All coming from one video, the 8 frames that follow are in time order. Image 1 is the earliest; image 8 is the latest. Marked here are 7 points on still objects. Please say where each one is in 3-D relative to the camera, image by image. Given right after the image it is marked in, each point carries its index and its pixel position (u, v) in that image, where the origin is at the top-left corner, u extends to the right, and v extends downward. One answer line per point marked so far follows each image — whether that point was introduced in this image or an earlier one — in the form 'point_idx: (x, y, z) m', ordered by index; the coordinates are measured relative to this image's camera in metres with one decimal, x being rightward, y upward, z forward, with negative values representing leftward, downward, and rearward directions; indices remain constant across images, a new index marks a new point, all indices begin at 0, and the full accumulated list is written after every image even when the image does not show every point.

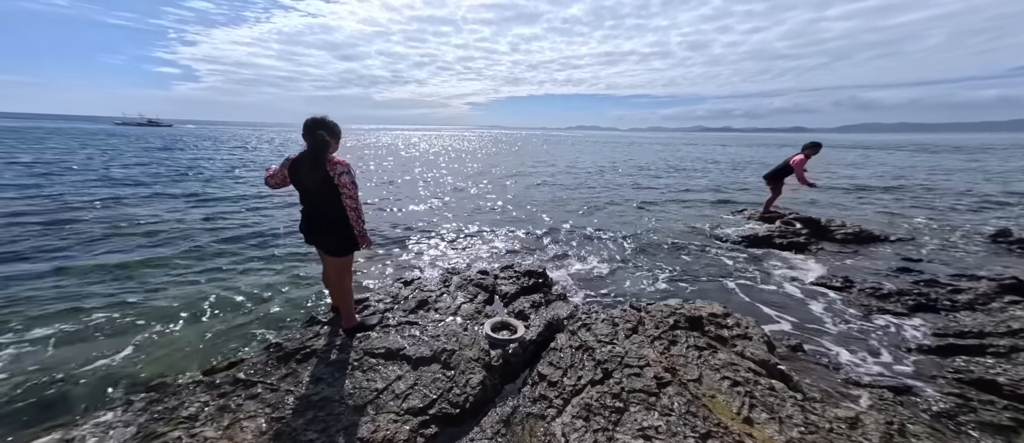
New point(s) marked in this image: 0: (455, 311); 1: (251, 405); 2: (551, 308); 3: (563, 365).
0: (-0.7, -1.0, +3.5) m
1: (-2.0, -1.5, +2.6) m
2: (+0.5, -1.0, +3.8) m
3: (+0.5, -1.3, +2.8) m
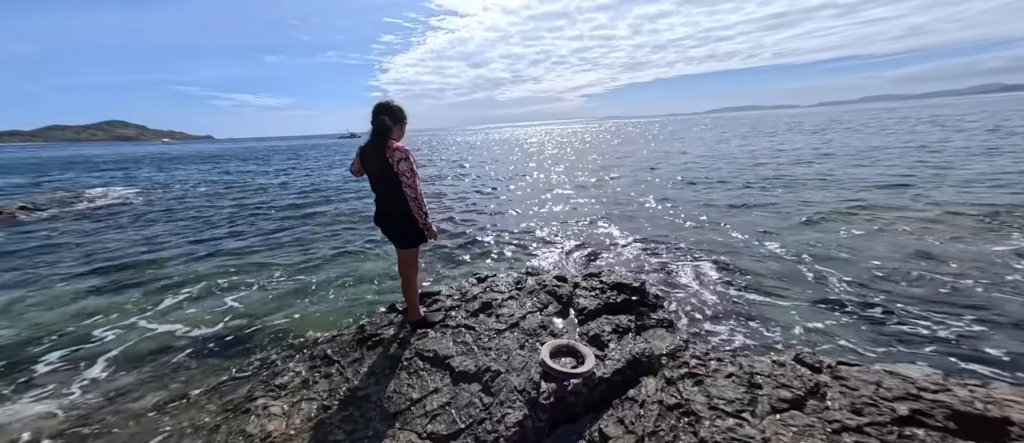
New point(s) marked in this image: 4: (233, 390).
0: (0.0, -1.0, +3.1) m
1: (-1.6, -1.4, +2.7) m
2: (+1.2, -1.1, +2.9) m
3: (+0.8, -1.3, +2.0) m
4: (-2.6, -1.6, +3.0) m
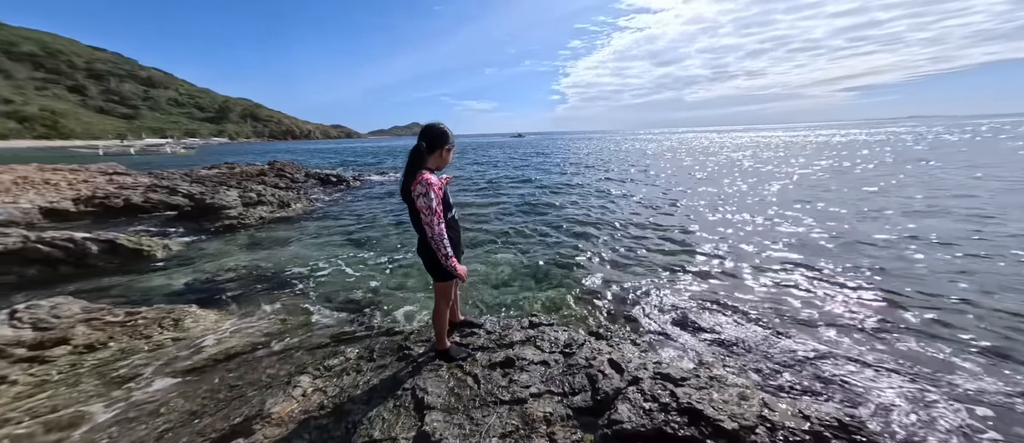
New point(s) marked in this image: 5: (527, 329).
0: (+0.1, -1.4, +2.5) m
1: (-1.6, -1.5, +3.0) m
2: (+1.0, -1.7, +1.8) m
3: (+0.1, -1.8, +1.2) m
4: (-2.3, -1.6, +3.8) m
5: (+0.2, -1.2, +3.6) m
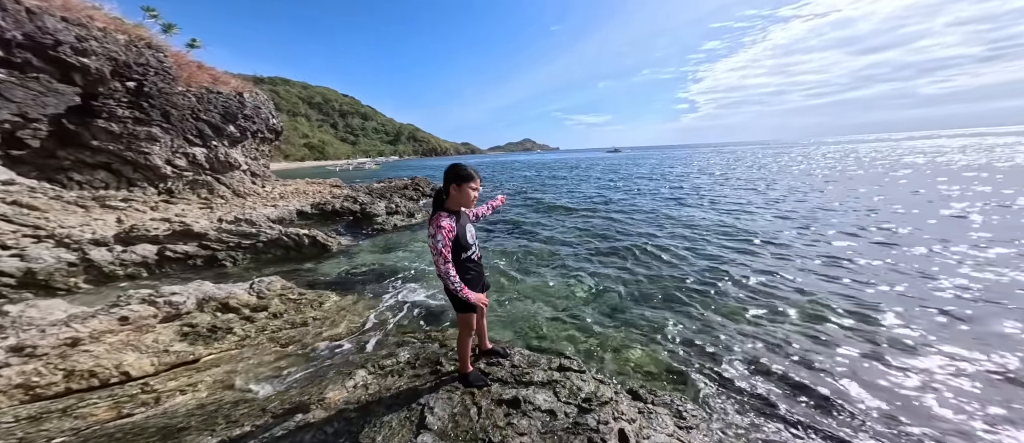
0: (0.0, -1.7, +2.5) m
1: (-1.4, -1.8, +3.6) m
2: (+0.5, -2.0, +1.5) m
3: (-0.5, -2.1, +1.3) m
4: (-1.8, -1.8, +4.6) m
5: (+0.4, -1.6, +3.5) m
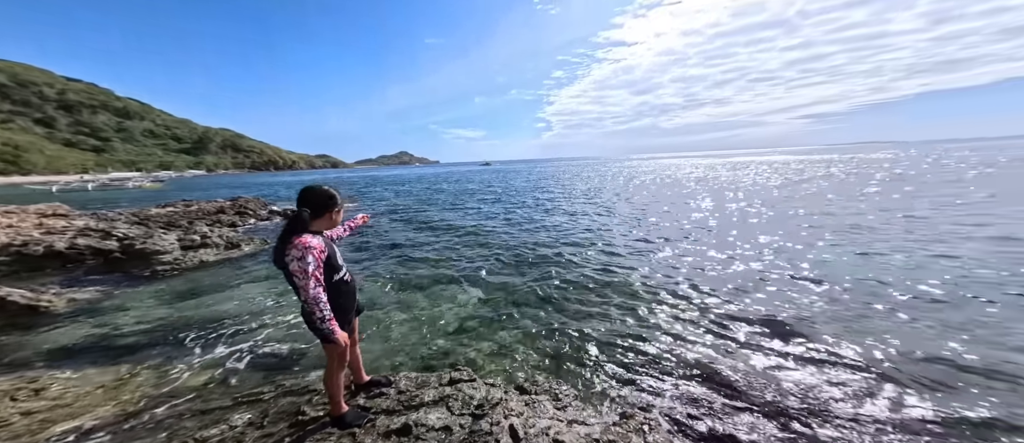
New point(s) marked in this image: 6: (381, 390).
0: (-0.8, -1.9, +2.3) m
1: (-2.5, -2.0, +2.8) m
2: (+0.1, -2.1, +1.6) m
3: (-0.7, -2.1, +1.0) m
4: (-3.2, -2.2, +3.6) m
5: (-0.7, -1.8, +3.4) m
6: (-1.3, -1.7, +3.3) m
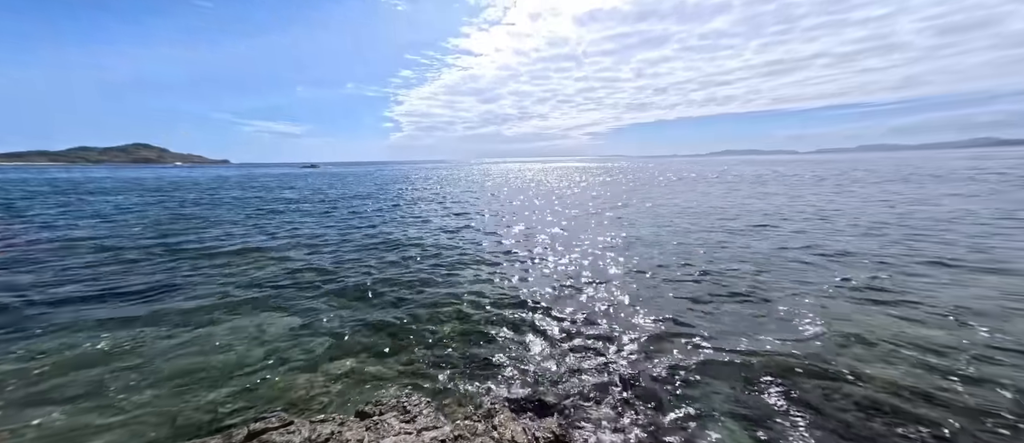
0: (-1.9, -2.0, +1.8) m
1: (-3.6, -2.3, +1.6) m
2: (-0.8, -2.2, +1.5) m
3: (-1.3, -2.3, +0.7) m
4: (-4.6, -2.5, +2.0) m
5: (-2.3, -1.9, +2.8) m
6: (-2.8, -2.0, +2.5) m
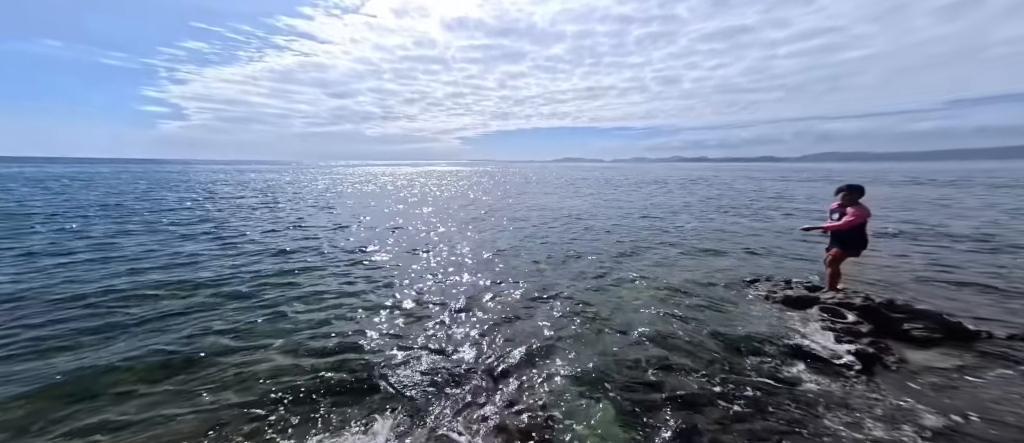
0: (-0.4, -1.9, +1.6) m
1: (-1.7, -2.3, +0.6) m
2: (+0.8, -2.0, +1.9) m
3: (+0.7, -2.1, +0.9) m
4: (-2.8, -2.6, +0.5) m
5: (-1.2, -1.9, +2.3) m
6: (-1.5, -2.0, +1.8) m
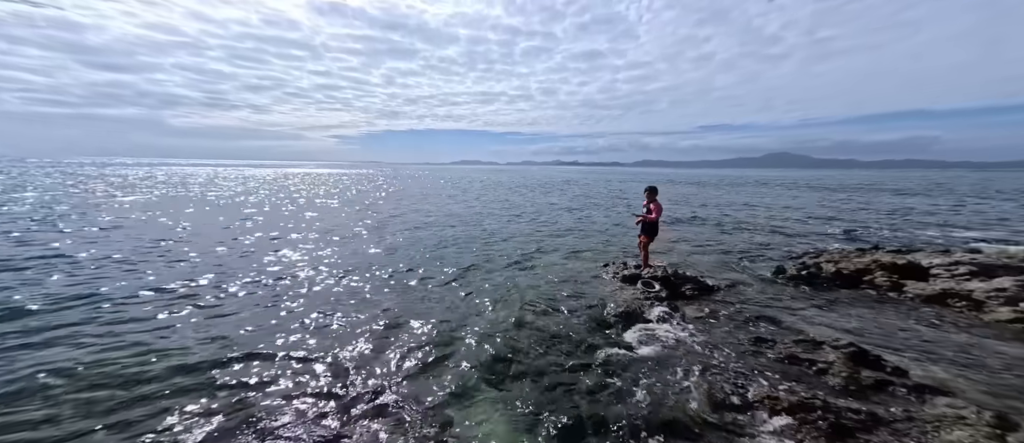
0: (-0.4, -2.2, +1.1) m
1: (-1.3, -2.6, -0.3) m
2: (+0.6, -2.2, +1.7) m
3: (+0.9, -2.3, +0.7) m
4: (-2.3, -2.9, -0.8) m
5: (-1.4, -2.2, +1.5) m
6: (-1.5, -2.2, +0.9) m
